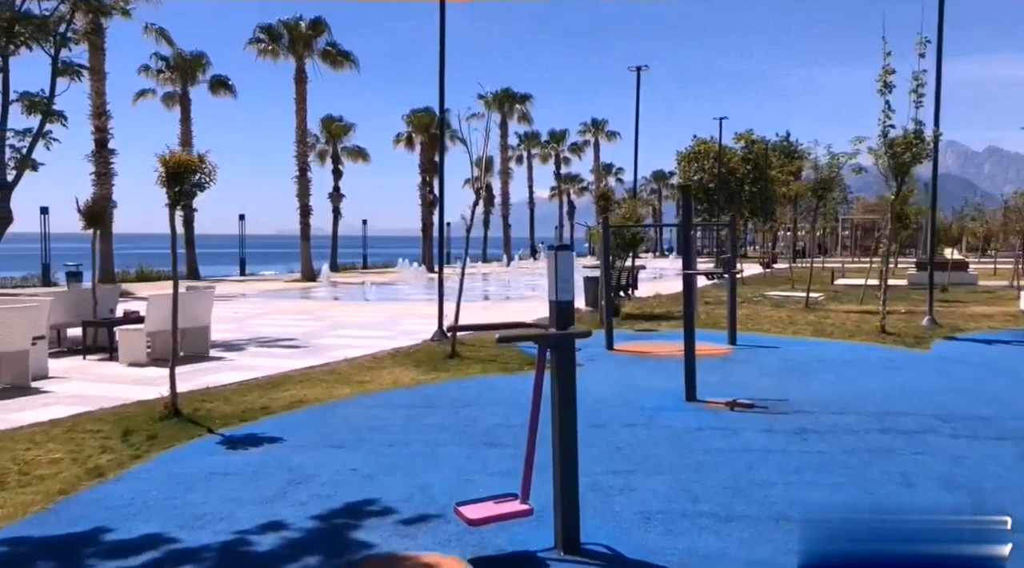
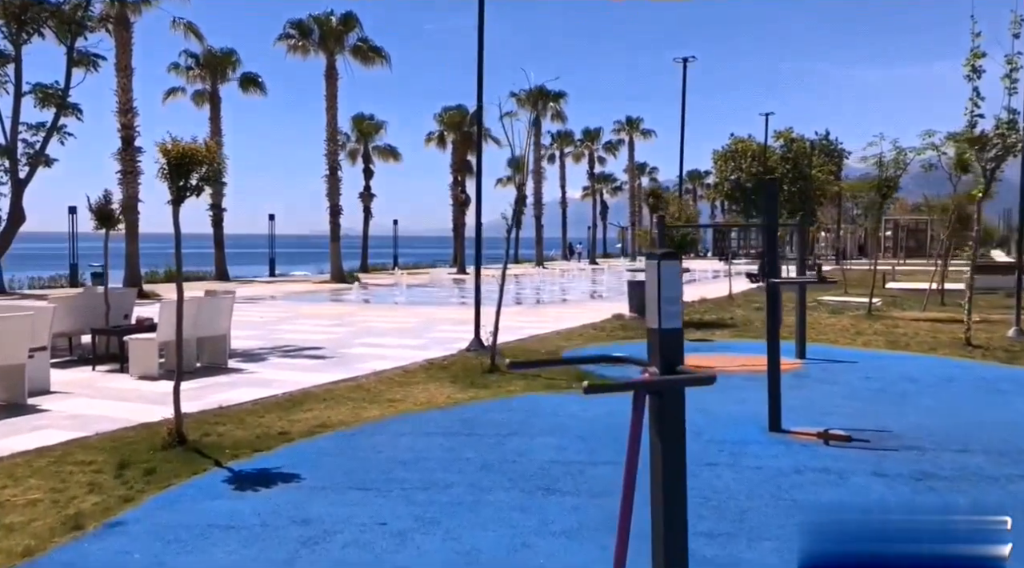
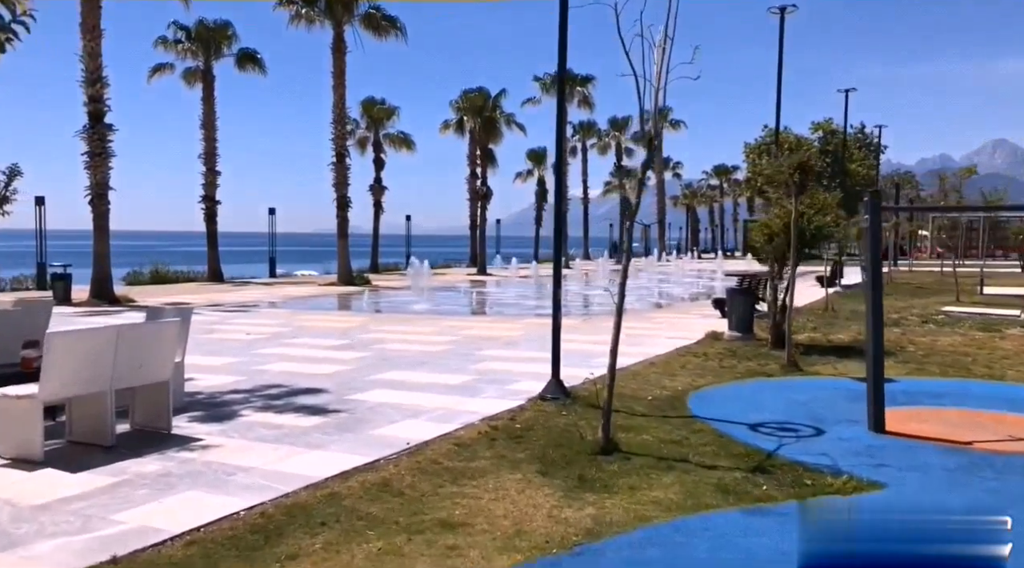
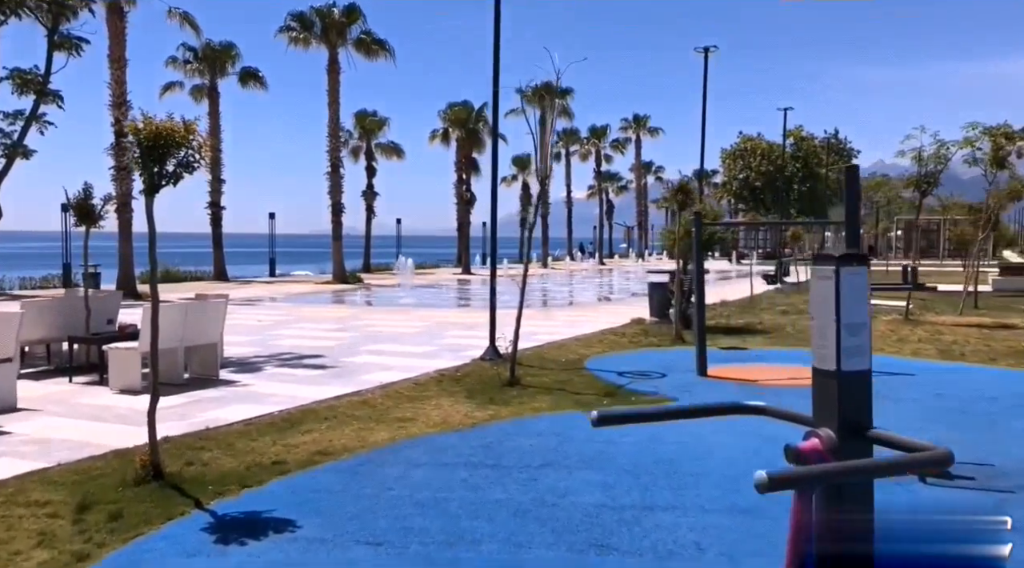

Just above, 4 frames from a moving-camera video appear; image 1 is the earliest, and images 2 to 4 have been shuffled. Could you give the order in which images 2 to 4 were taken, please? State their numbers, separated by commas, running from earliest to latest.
2, 4, 3
